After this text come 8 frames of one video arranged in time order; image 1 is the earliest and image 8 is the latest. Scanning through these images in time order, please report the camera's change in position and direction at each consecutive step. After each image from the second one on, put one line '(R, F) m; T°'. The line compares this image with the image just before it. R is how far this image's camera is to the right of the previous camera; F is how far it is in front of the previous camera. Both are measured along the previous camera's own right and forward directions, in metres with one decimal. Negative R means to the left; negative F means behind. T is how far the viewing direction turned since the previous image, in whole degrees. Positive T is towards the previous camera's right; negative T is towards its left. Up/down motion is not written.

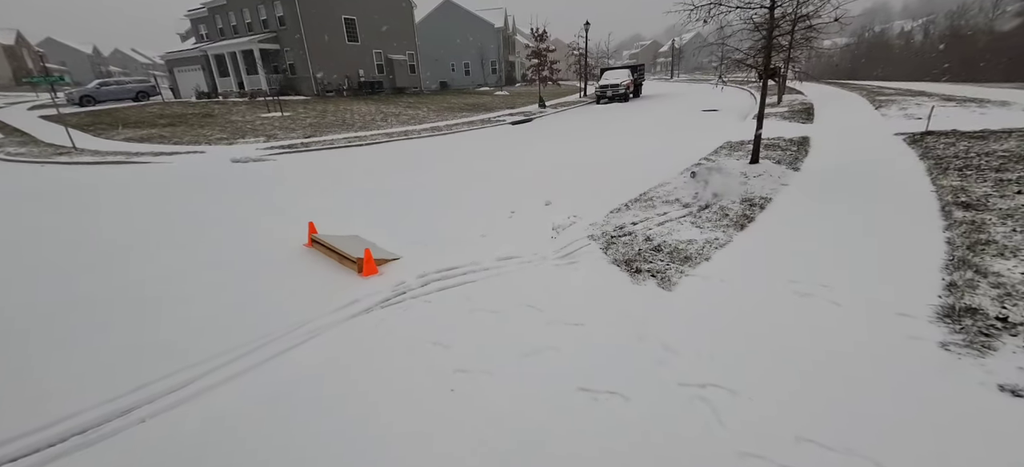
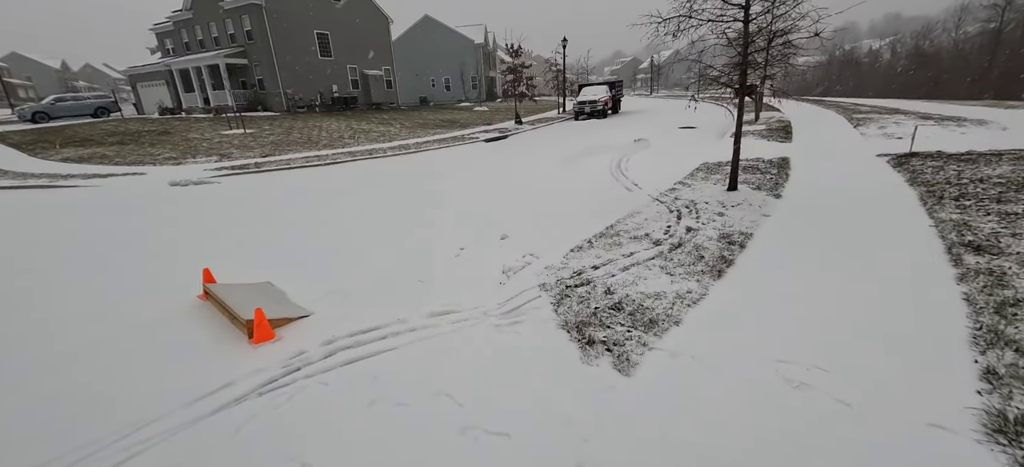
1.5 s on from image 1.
(+0.5, +0.9) m; +2°
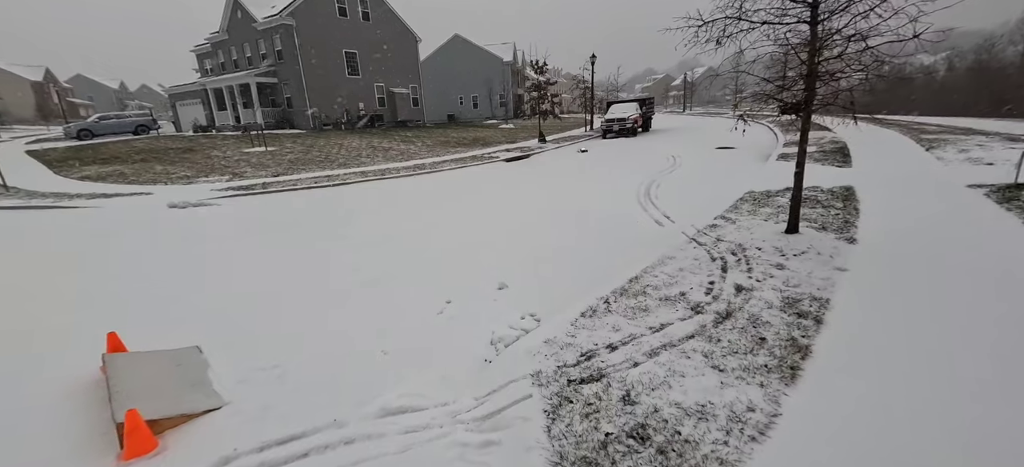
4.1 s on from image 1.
(+0.3, +1.2) m; -4°
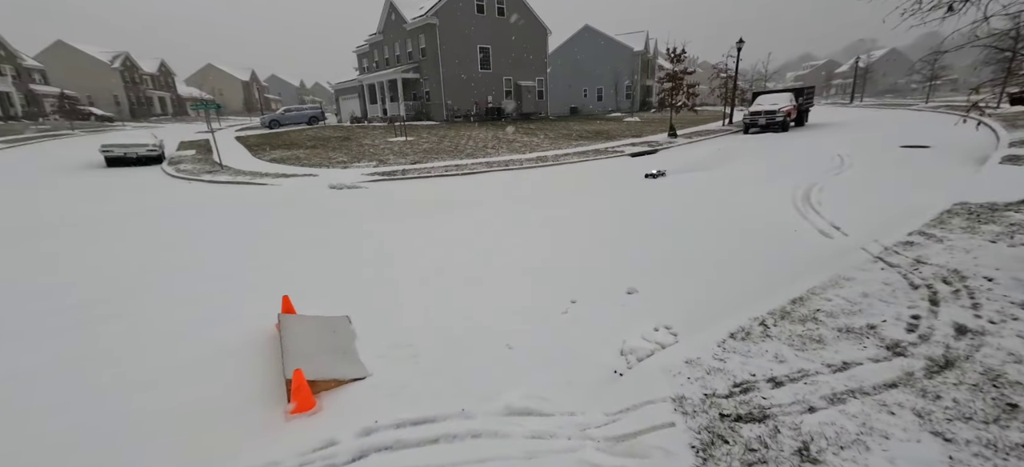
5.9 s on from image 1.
(-0.2, +0.2) m; -15°
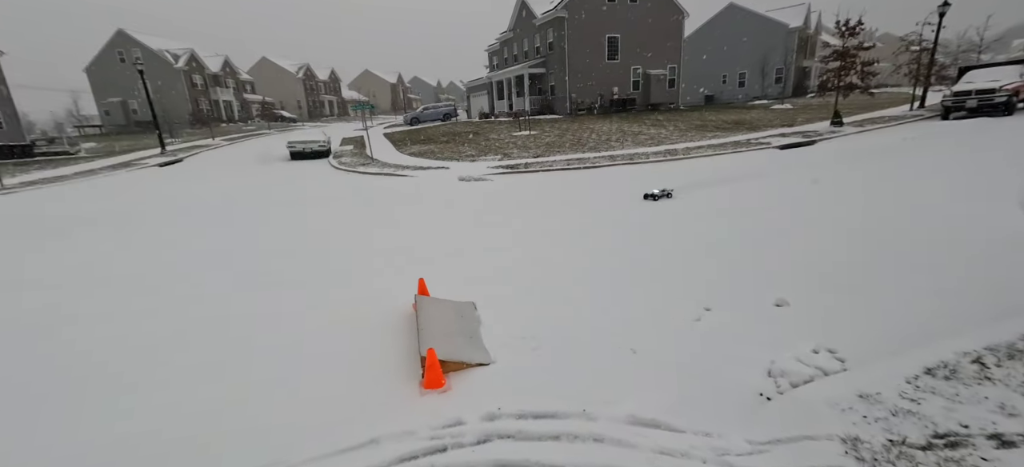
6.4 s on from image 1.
(-0.1, +0.1) m; -16°
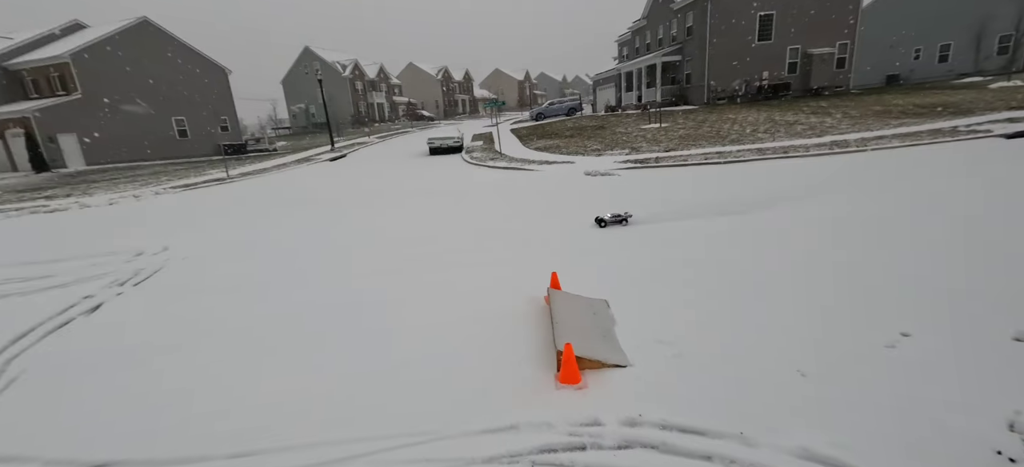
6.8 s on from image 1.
(-0.2, +0.1) m; -16°
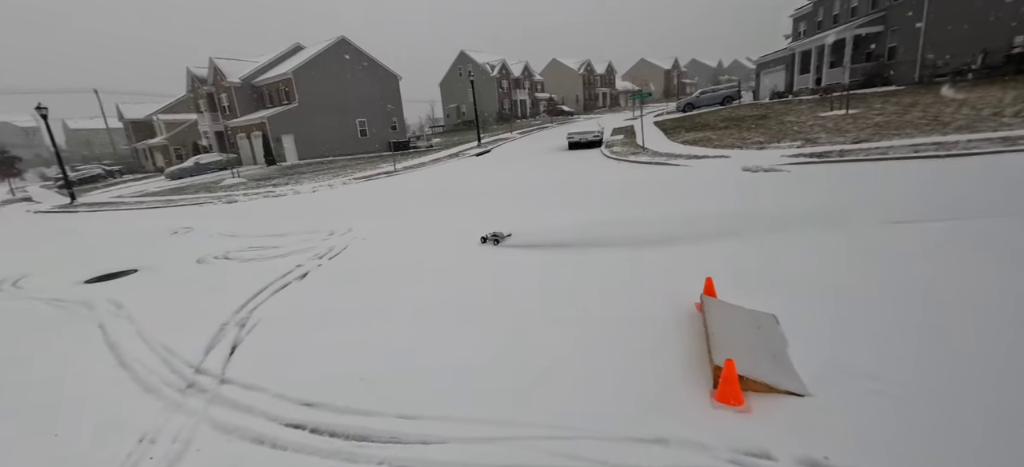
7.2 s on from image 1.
(-0.1, +0.1) m; -18°
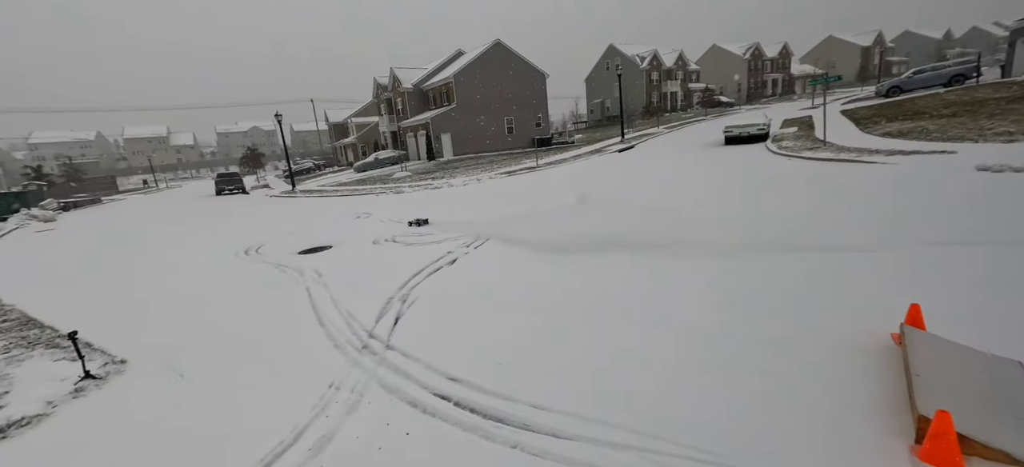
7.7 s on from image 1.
(-0.1, 0.0) m; -18°
